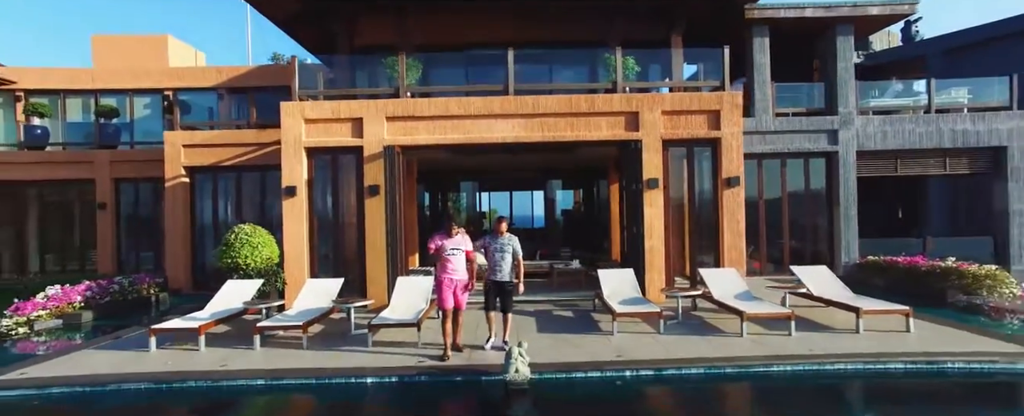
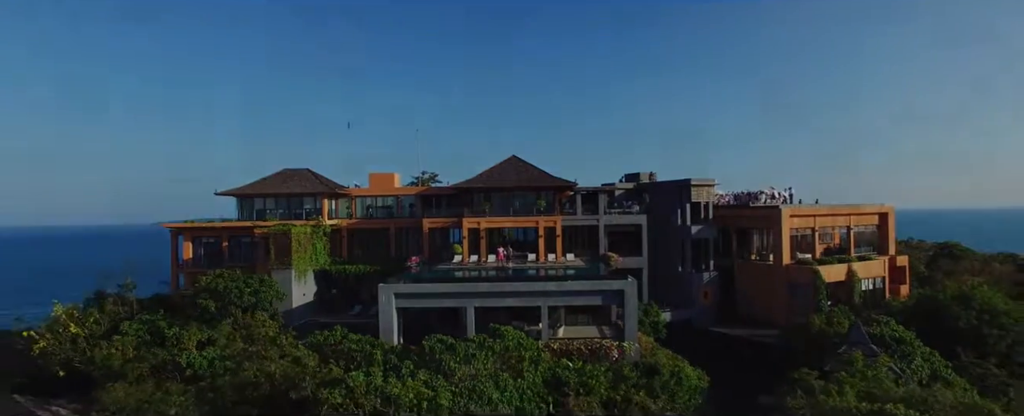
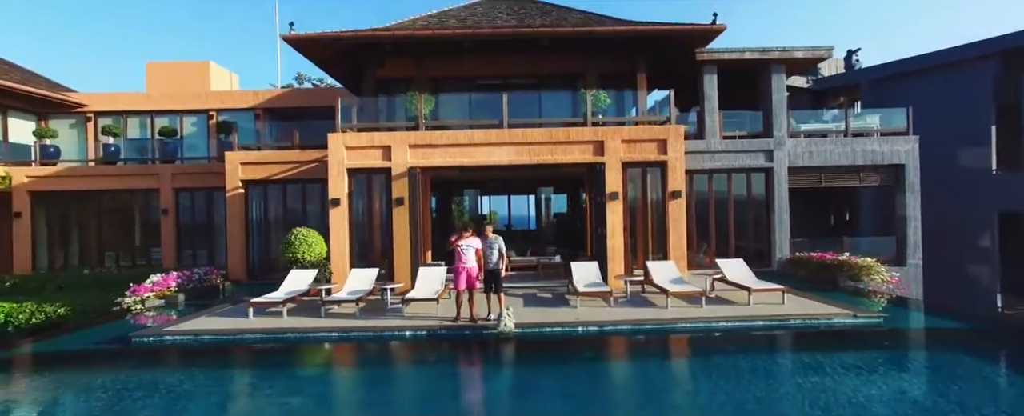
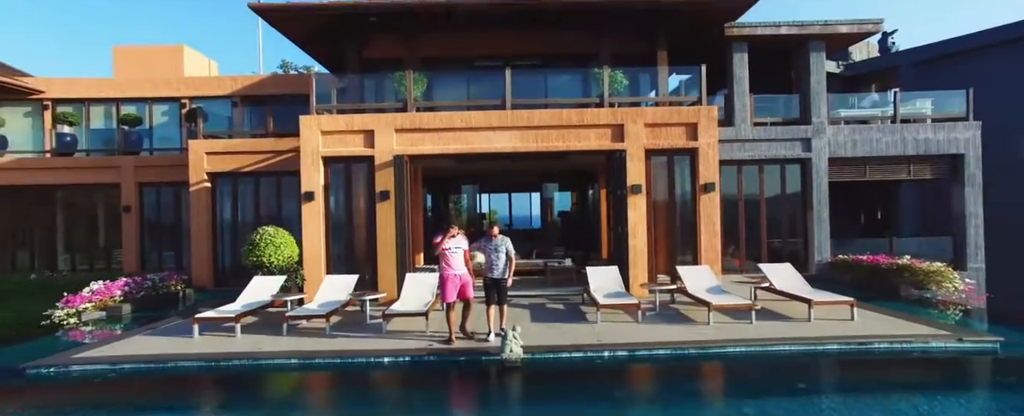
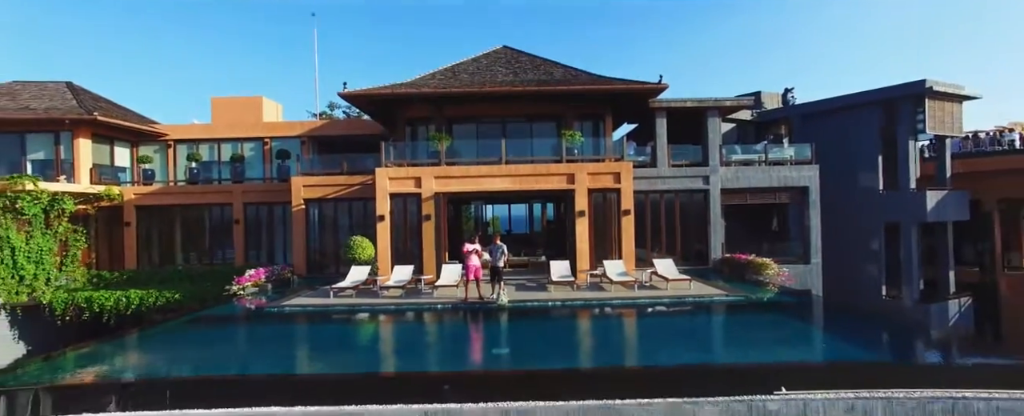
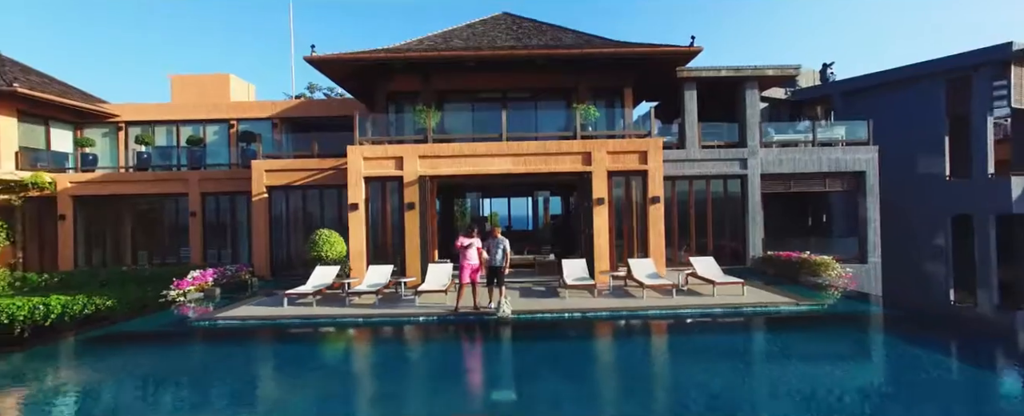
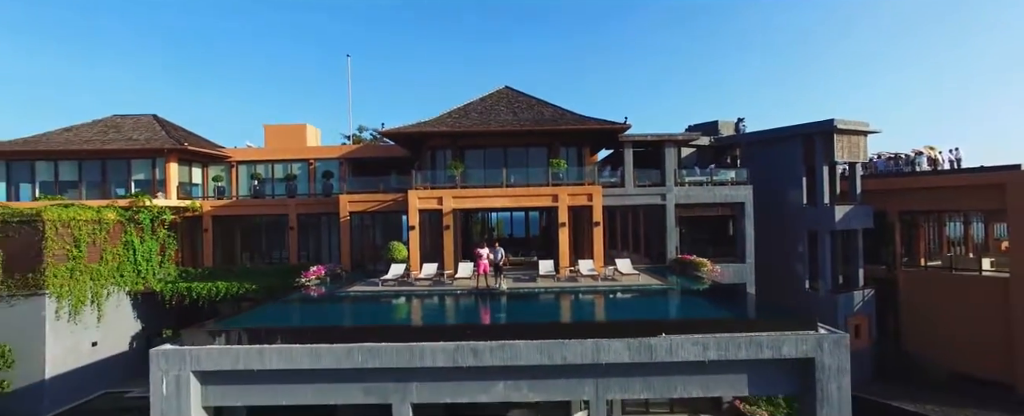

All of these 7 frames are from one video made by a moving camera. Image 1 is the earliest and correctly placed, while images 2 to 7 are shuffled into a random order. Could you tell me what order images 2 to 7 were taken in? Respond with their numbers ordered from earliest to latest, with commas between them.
4, 3, 6, 5, 7, 2
